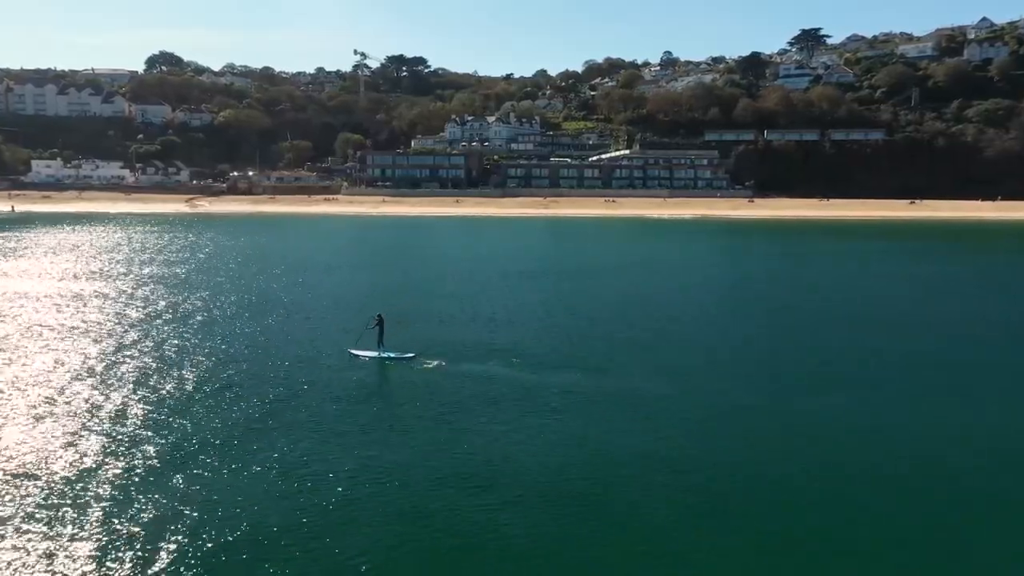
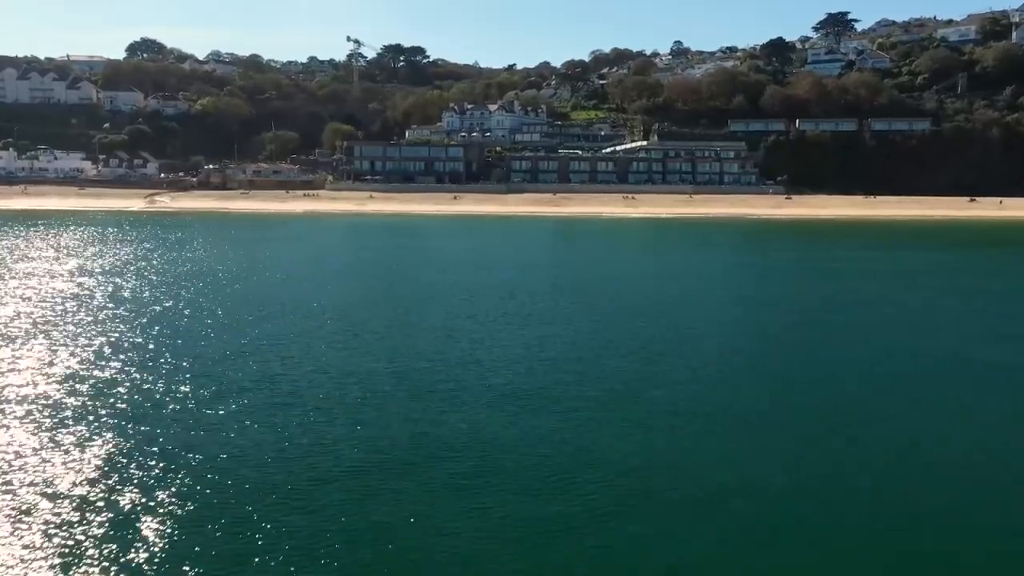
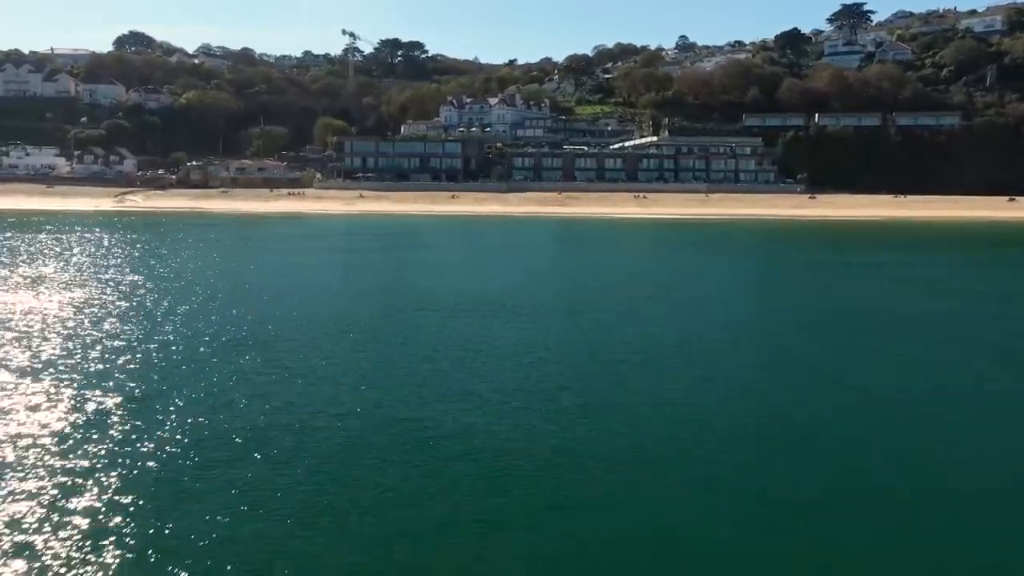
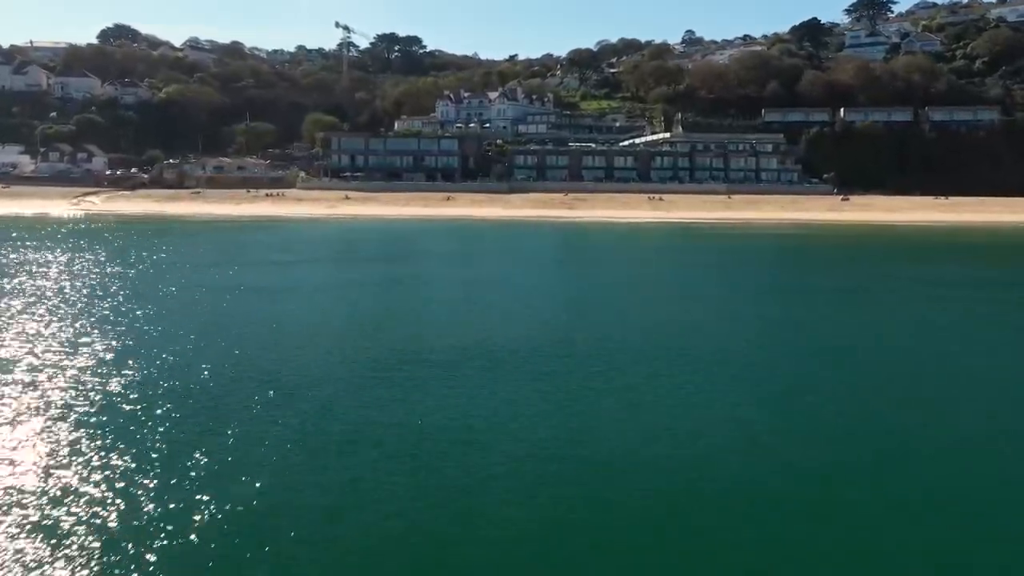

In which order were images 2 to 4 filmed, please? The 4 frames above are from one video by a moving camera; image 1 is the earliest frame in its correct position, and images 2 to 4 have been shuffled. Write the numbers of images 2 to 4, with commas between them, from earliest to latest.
2, 3, 4
